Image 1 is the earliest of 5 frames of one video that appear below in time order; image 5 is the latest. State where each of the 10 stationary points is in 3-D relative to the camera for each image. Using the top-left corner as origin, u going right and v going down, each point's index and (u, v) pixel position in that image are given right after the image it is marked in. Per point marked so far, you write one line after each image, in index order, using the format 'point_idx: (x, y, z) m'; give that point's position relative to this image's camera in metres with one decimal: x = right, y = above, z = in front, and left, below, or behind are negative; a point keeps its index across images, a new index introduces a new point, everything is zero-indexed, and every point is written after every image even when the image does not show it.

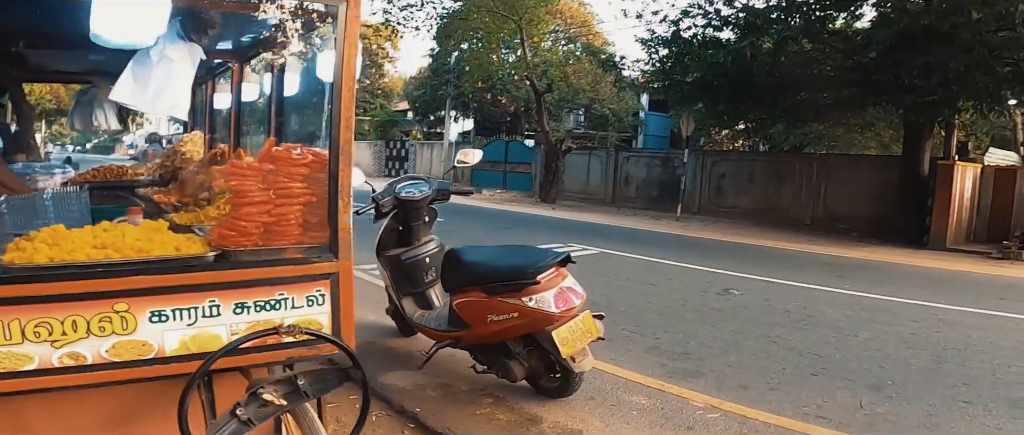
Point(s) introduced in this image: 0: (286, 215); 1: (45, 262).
0: (-0.8, 0.0, +2.5) m
1: (-1.3, -0.1, +2.2) m
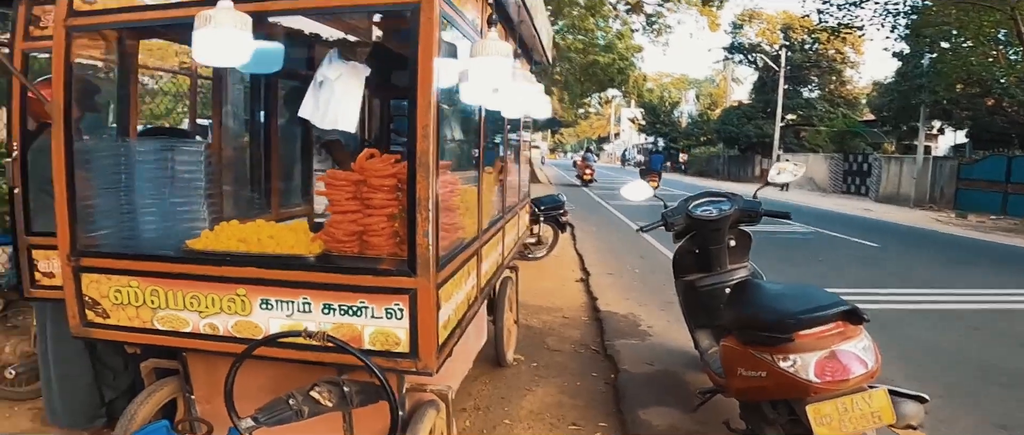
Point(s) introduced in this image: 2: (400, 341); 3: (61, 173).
0: (-0.4, 0.0, +2.4) m
1: (-1.1, -0.1, +2.5) m
2: (-0.4, -0.4, +2.3) m
3: (-1.4, +0.2, +2.3) m
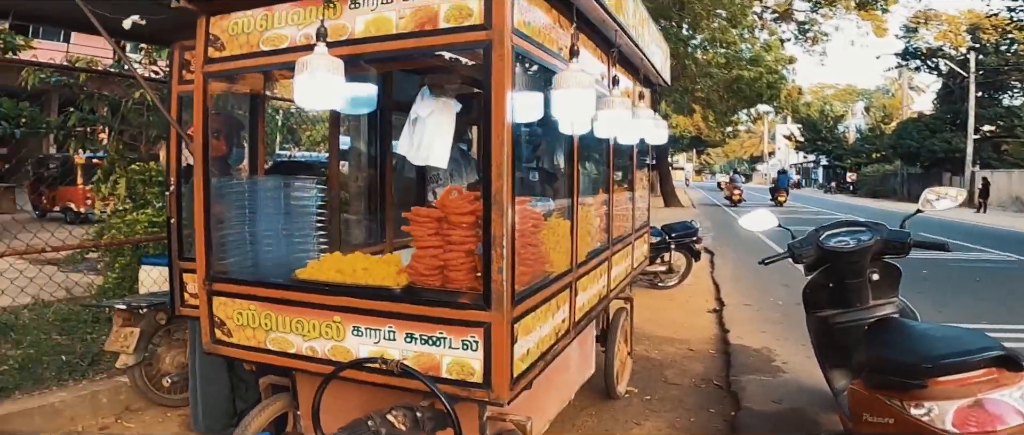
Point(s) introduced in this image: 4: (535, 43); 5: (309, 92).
0: (-0.2, -0.1, +2.5) m
1: (-0.8, -0.2, +2.7) m
2: (-0.1, -0.5, +2.3) m
3: (-1.1, 0.0, +2.6) m
4: (+0.1, +0.6, +2.5) m
5: (-0.6, +0.4, +2.3) m
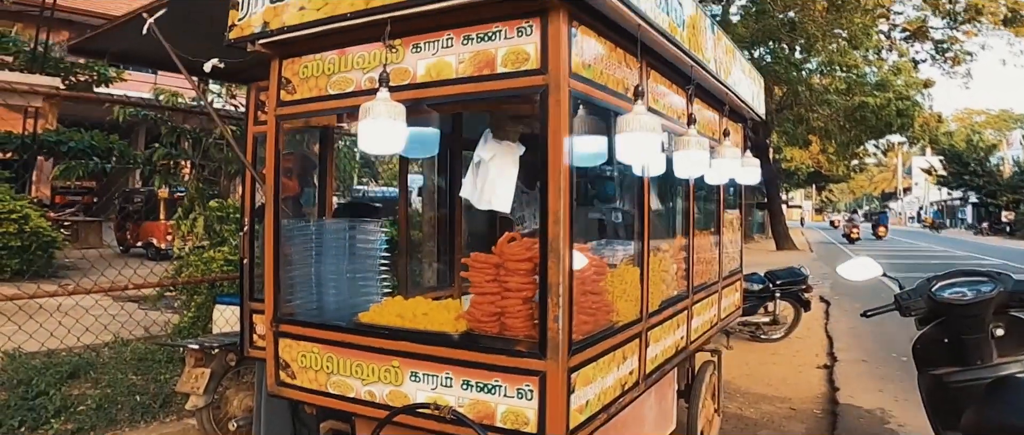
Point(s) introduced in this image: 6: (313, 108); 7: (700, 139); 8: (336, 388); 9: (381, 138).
0: (0.0, -0.3, +2.4) m
1: (-0.5, -0.4, +2.7) m
2: (+0.1, -0.6, +2.2) m
3: (-0.9, -0.1, +2.7) m
4: (+0.3, +0.4, +2.4) m
5: (-0.4, +0.2, +2.3) m
6: (-0.7, +0.4, +2.6) m
7: (+0.8, +0.3, +3.1) m
8: (-0.6, -0.6, +2.6) m
9: (-0.4, +0.2, +2.3) m
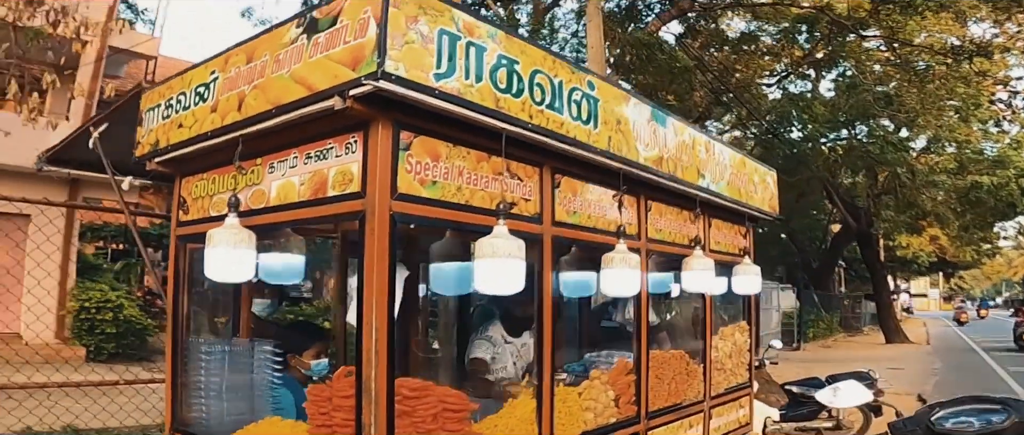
0: (-0.5, -0.7, +2.3) m
1: (-1.0, -0.8, +2.6) m
2: (-0.5, -1.0, +2.1) m
3: (-1.3, -0.5, +2.8) m
4: (-0.2, 0.0, +2.2) m
5: (-0.9, -0.2, +2.3) m
6: (-1.1, 0.0, +2.7) m
7: (+0.4, -0.1, +2.9) m
8: (-1.1, -1.1, +2.6) m
9: (-0.9, -0.2, +2.3) m
